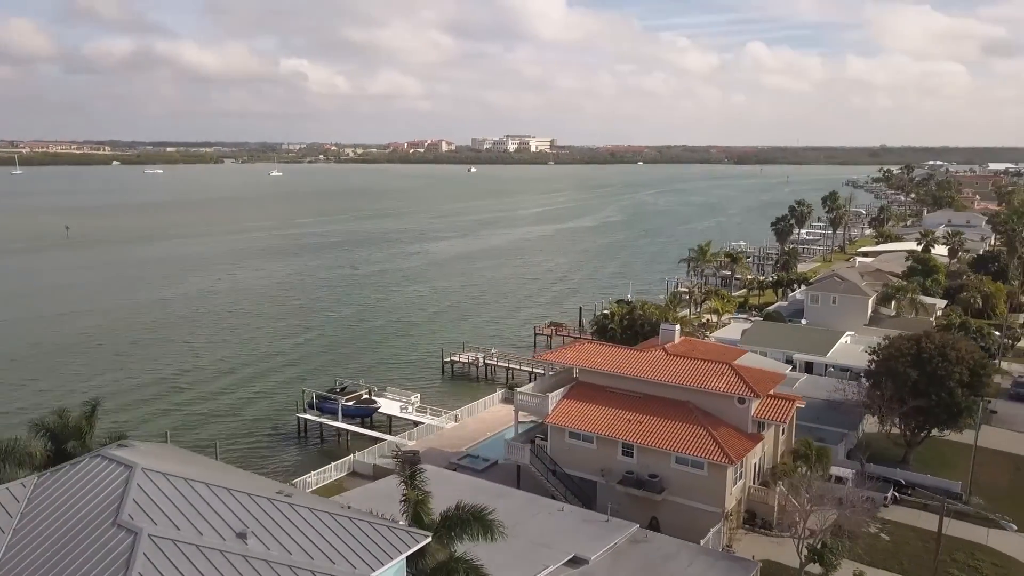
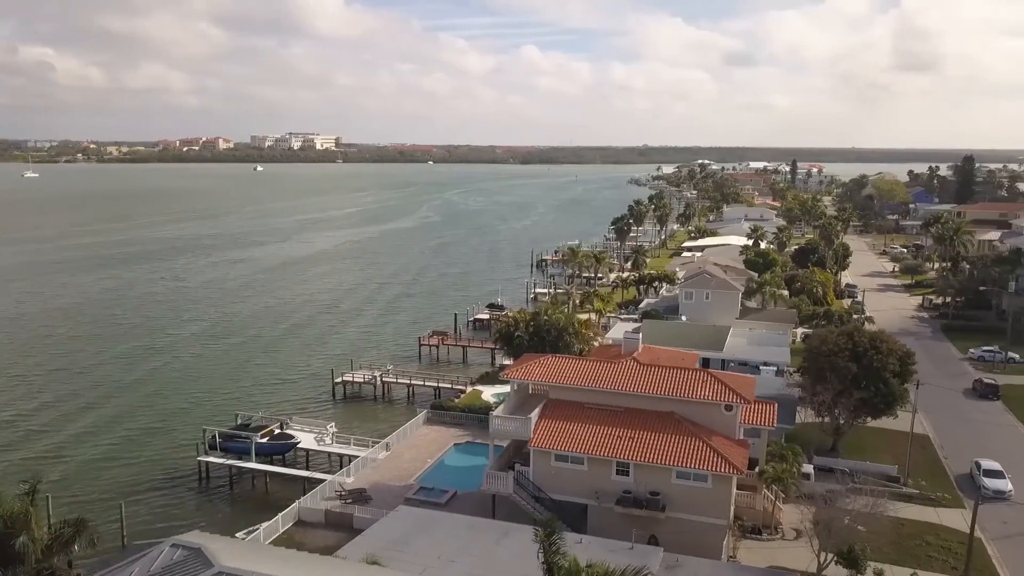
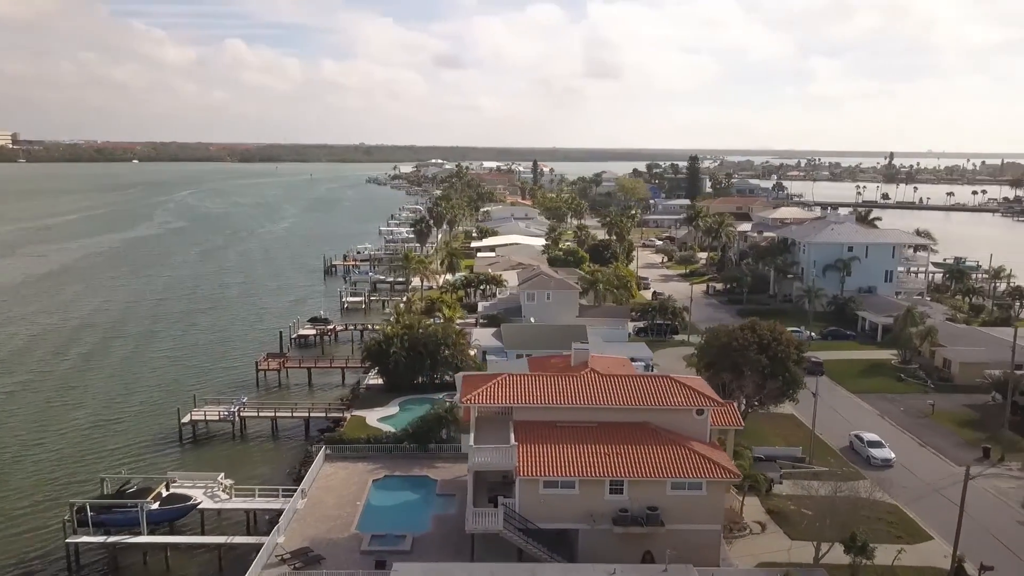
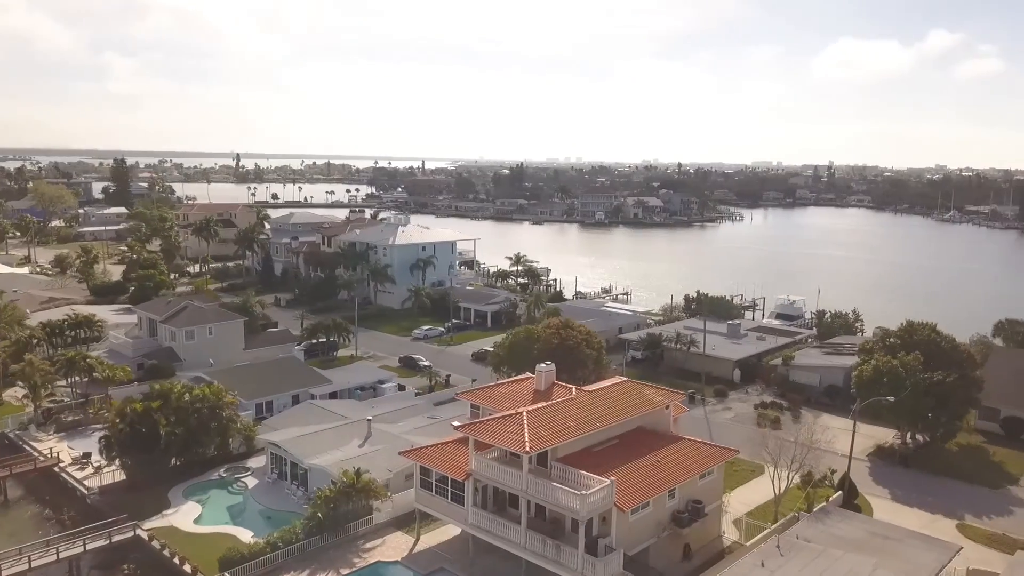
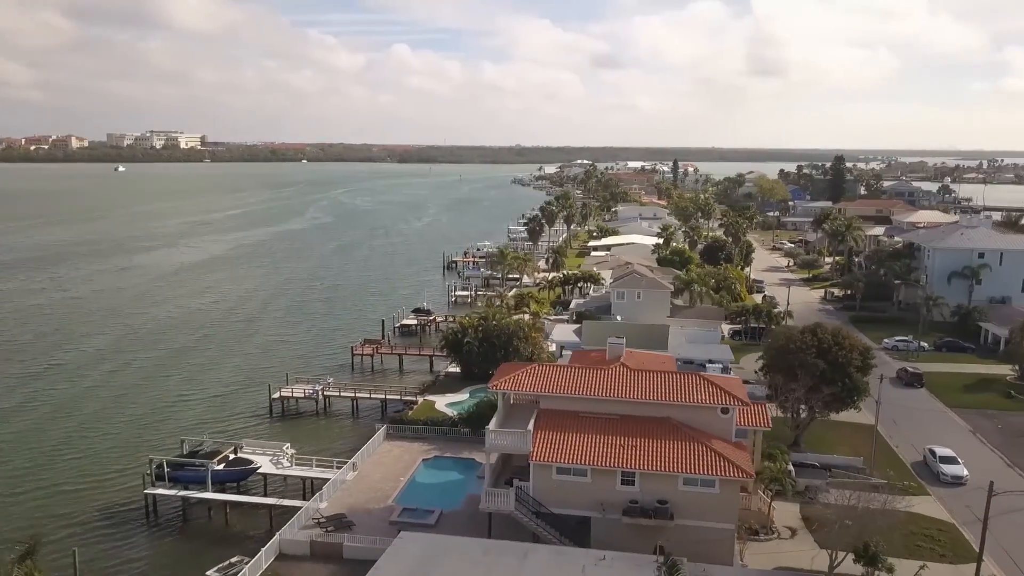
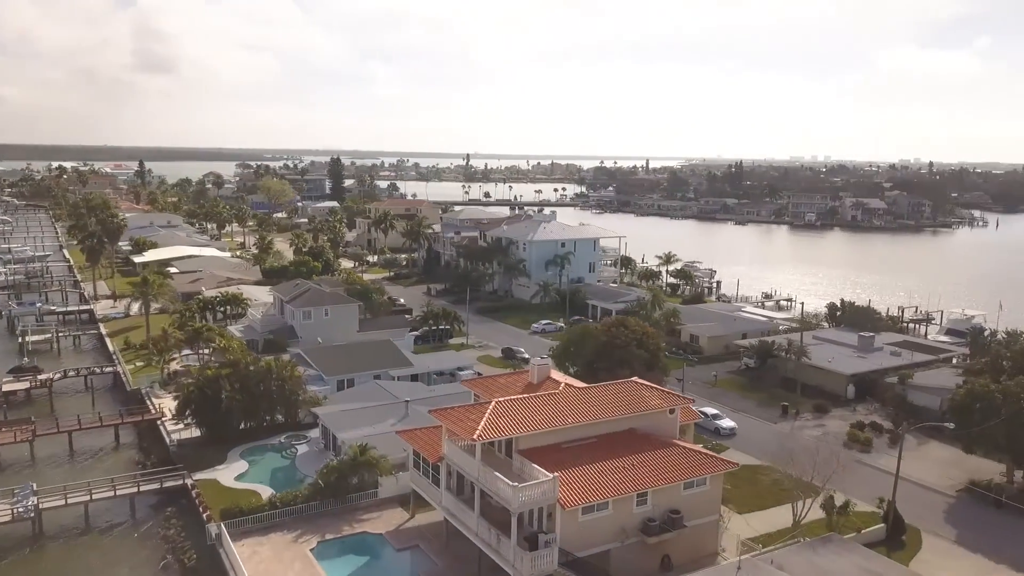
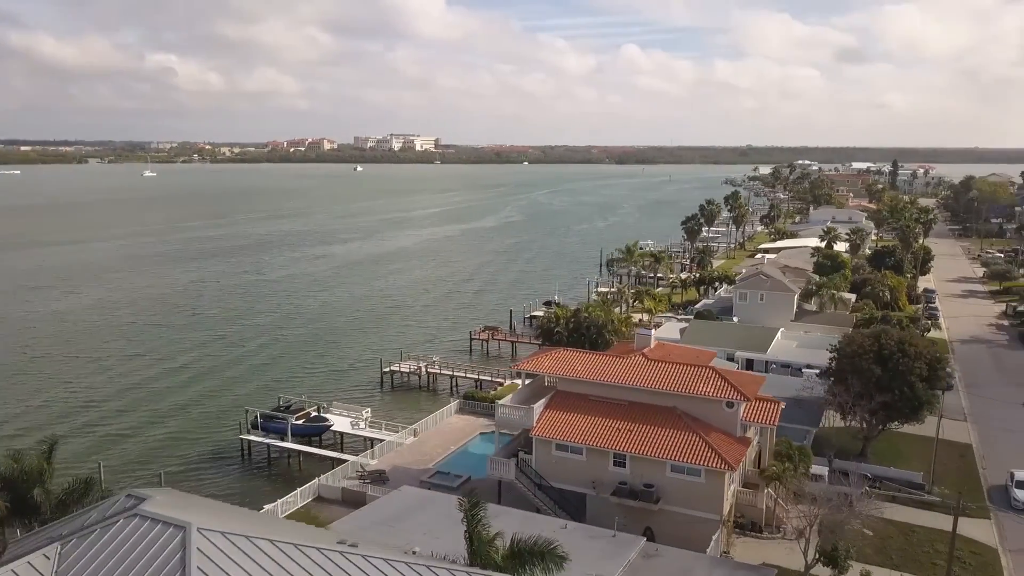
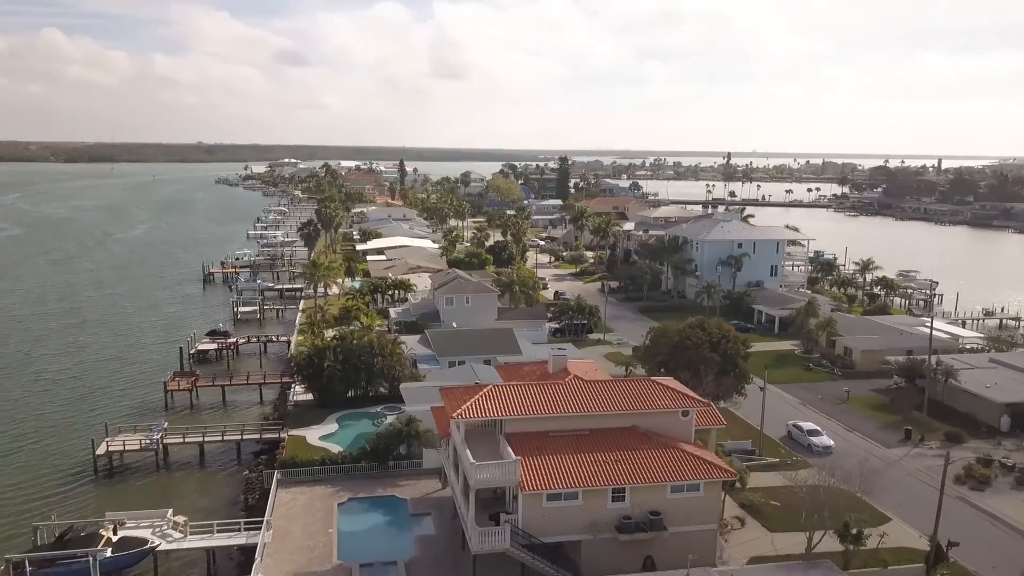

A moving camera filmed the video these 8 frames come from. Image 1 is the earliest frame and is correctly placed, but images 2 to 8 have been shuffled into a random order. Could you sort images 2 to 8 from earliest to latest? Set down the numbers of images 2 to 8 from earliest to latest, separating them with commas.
7, 2, 5, 3, 8, 6, 4
